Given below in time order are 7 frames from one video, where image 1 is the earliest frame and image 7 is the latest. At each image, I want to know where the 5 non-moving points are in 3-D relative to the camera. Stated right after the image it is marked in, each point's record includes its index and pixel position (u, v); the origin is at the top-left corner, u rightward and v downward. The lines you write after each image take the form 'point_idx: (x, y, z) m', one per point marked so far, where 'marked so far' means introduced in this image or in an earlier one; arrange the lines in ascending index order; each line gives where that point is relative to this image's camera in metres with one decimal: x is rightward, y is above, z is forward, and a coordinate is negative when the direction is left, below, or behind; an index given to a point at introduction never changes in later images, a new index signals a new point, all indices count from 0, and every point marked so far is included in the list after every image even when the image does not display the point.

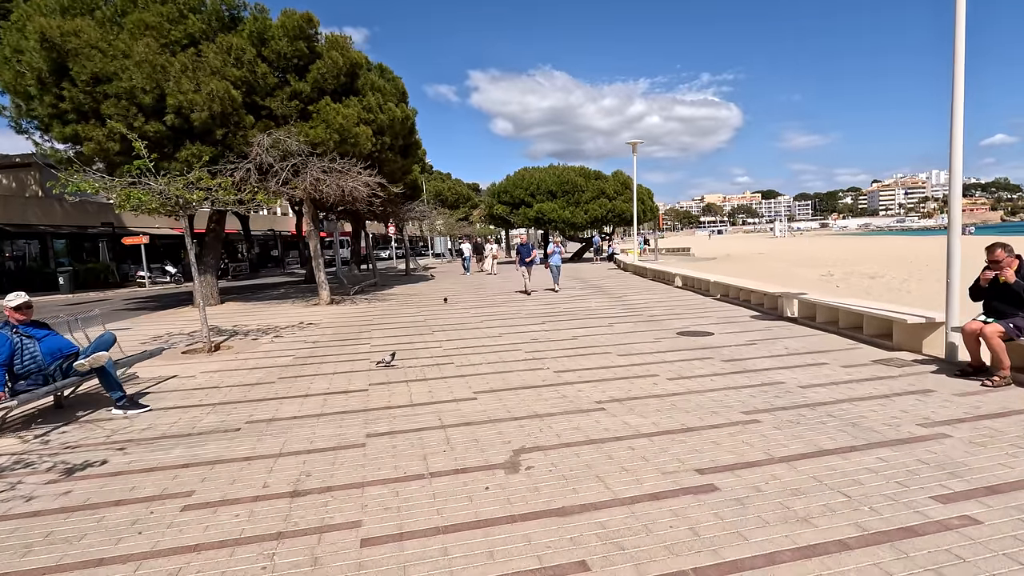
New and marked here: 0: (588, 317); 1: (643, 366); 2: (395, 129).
0: (+1.7, -0.7, +11.5) m
1: (+1.8, -1.1, +7.0) m
2: (-4.3, +5.8, +19.2) m
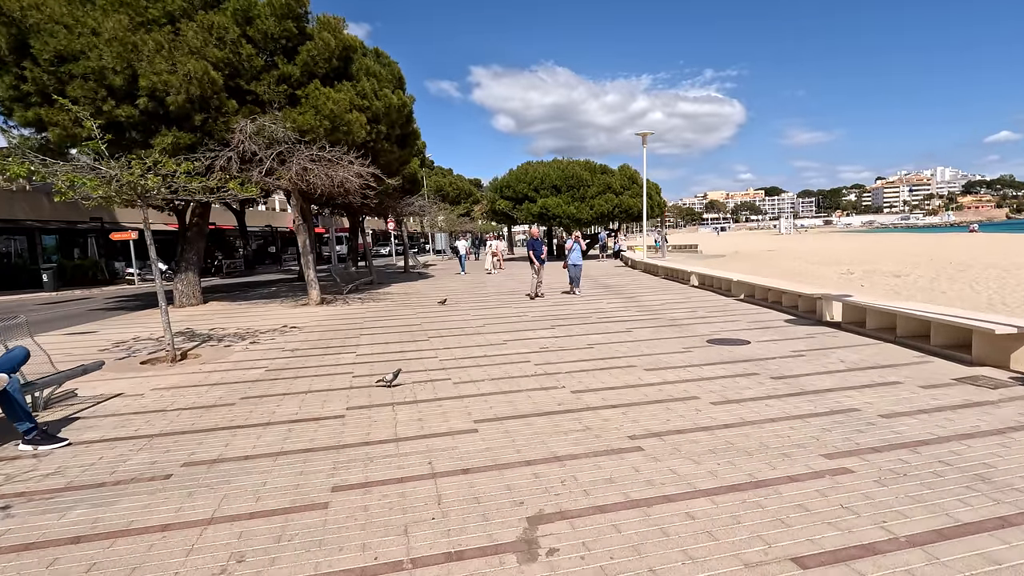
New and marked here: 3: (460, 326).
0: (+1.8, -0.7, +10.3) m
1: (+1.9, -1.1, +5.8) m
2: (-4.2, +5.9, +18.0) m
3: (-1.0, -0.8, +10.2) m
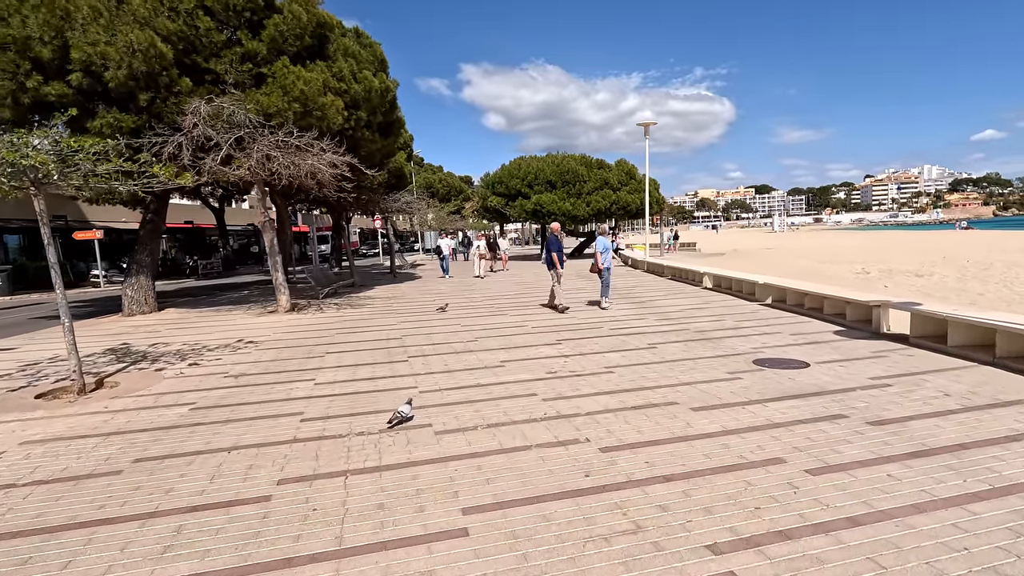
0: (+1.8, -0.8, +8.7) m
1: (+1.9, -1.2, +4.2) m
2: (-4.4, +5.8, +16.3) m
3: (-1.0, -0.9, +8.6) m
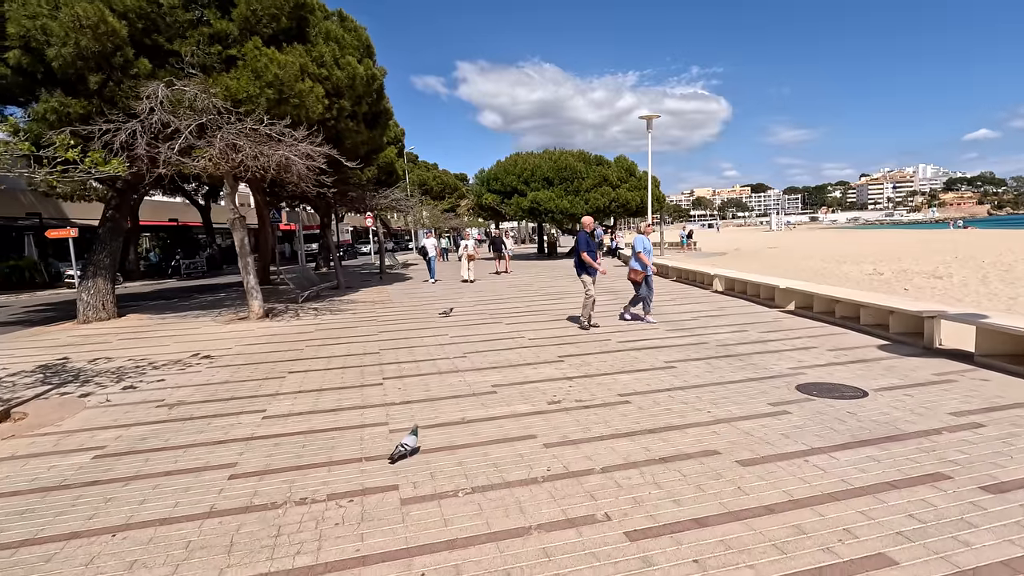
0: (+1.7, -0.9, +7.5) m
1: (+1.8, -1.3, +3.0) m
2: (-4.5, +5.7, +15.1) m
3: (-1.1, -1.0, +7.4) m
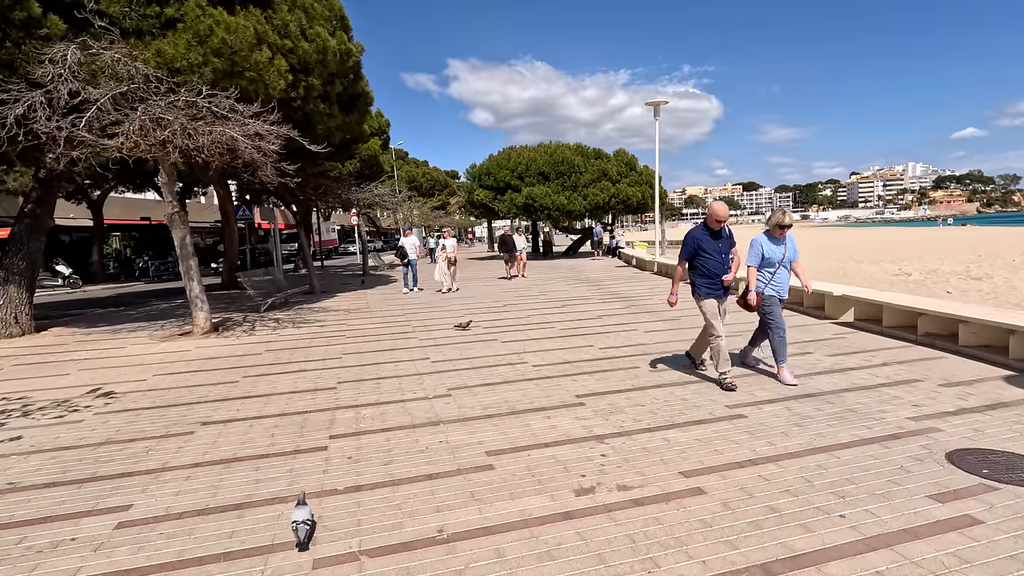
0: (+1.7, -1.0, +5.6) m
1: (+1.9, -1.5, +1.1) m
2: (-4.6, +5.5, +13.1) m
3: (-1.1, -1.1, +5.5) m
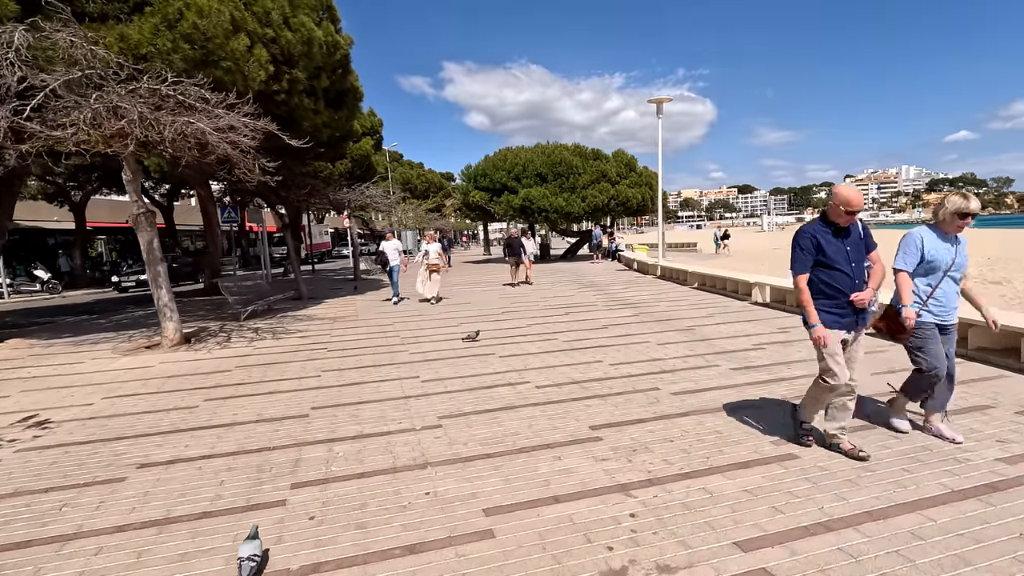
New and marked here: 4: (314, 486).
0: (+1.7, -1.1, +4.8) m
1: (+2.0, -1.6, +0.3) m
2: (-4.7, +5.4, +12.3) m
3: (-1.1, -1.2, +4.6) m
4: (-1.4, -1.4, +3.6) m
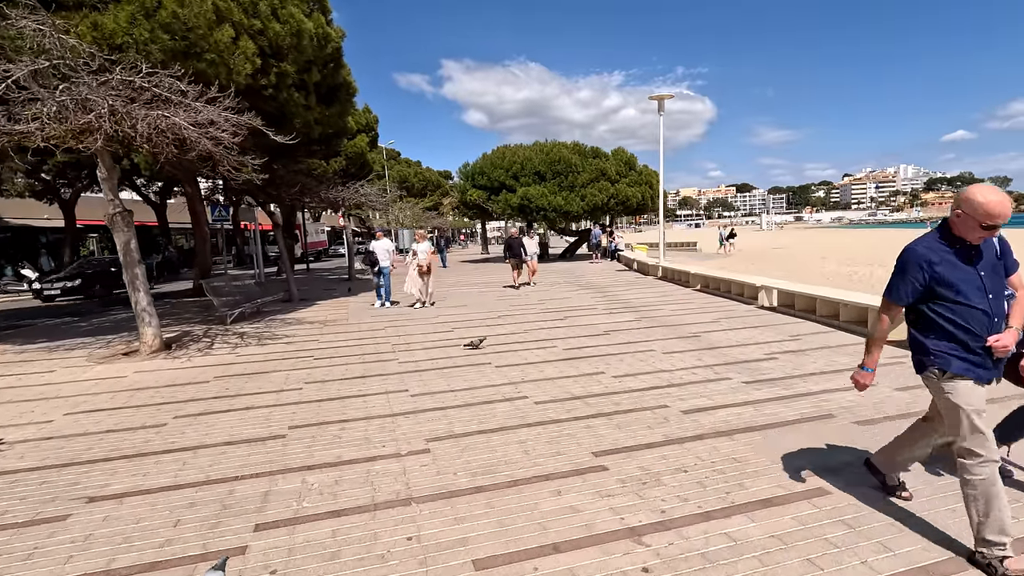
0: (+1.7, -1.2, +4.4) m
1: (+1.9, -1.7, -0.1) m
2: (-4.7, +5.3, +11.8) m
3: (-1.1, -1.3, +4.2) m
4: (-1.4, -1.4, +3.2) m
